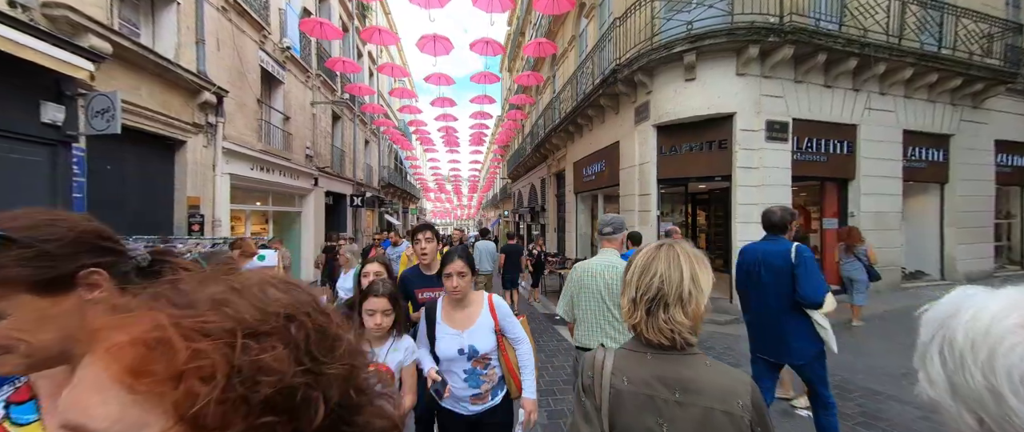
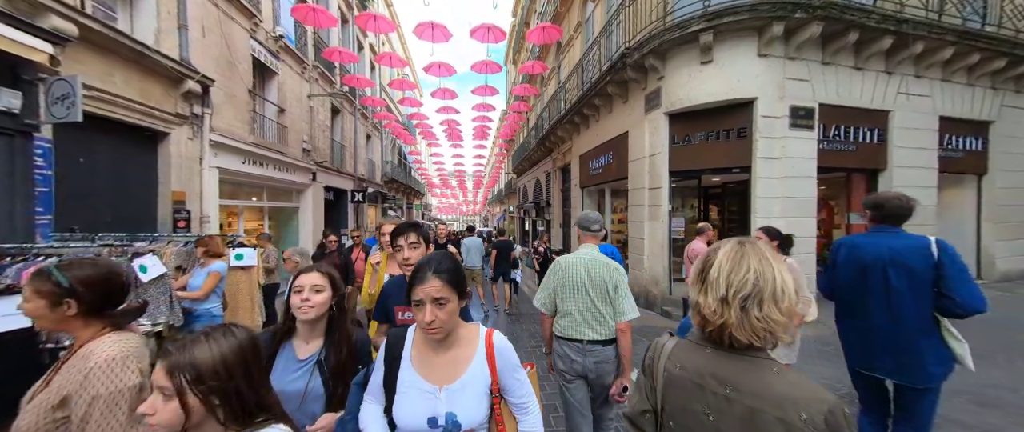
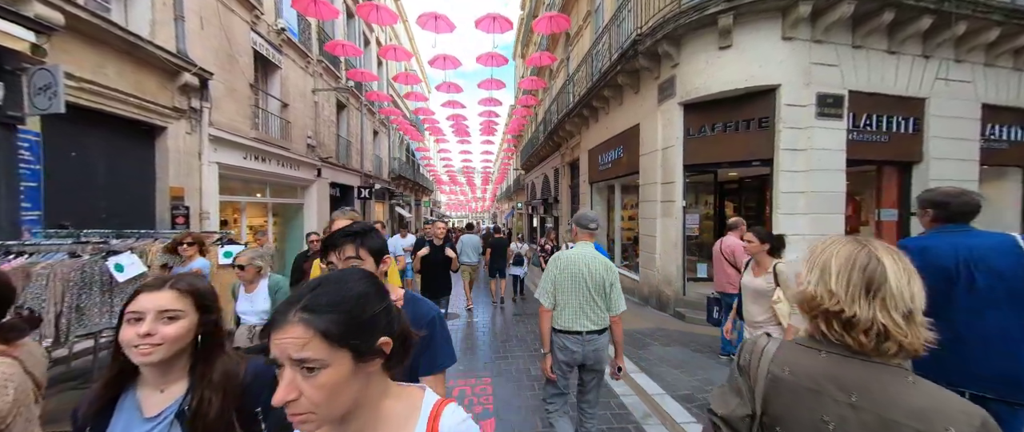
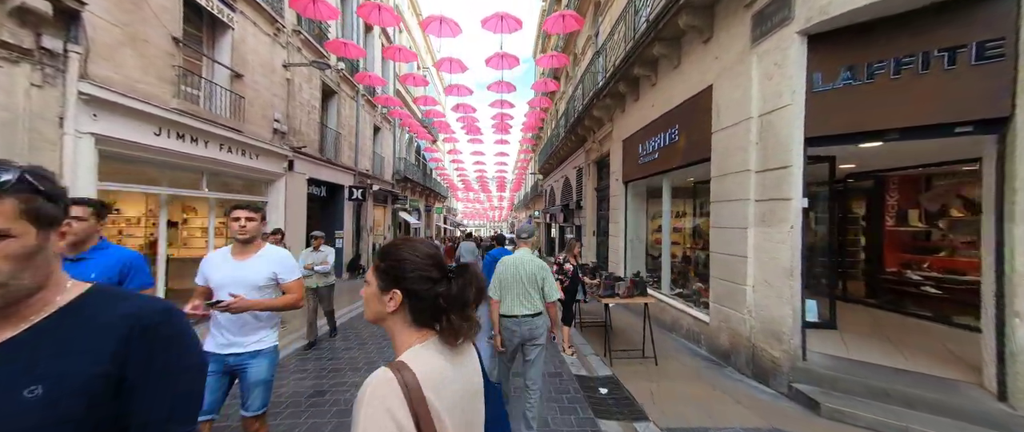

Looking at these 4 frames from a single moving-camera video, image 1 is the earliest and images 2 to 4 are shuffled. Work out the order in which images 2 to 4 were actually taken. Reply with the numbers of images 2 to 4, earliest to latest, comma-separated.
2, 3, 4
